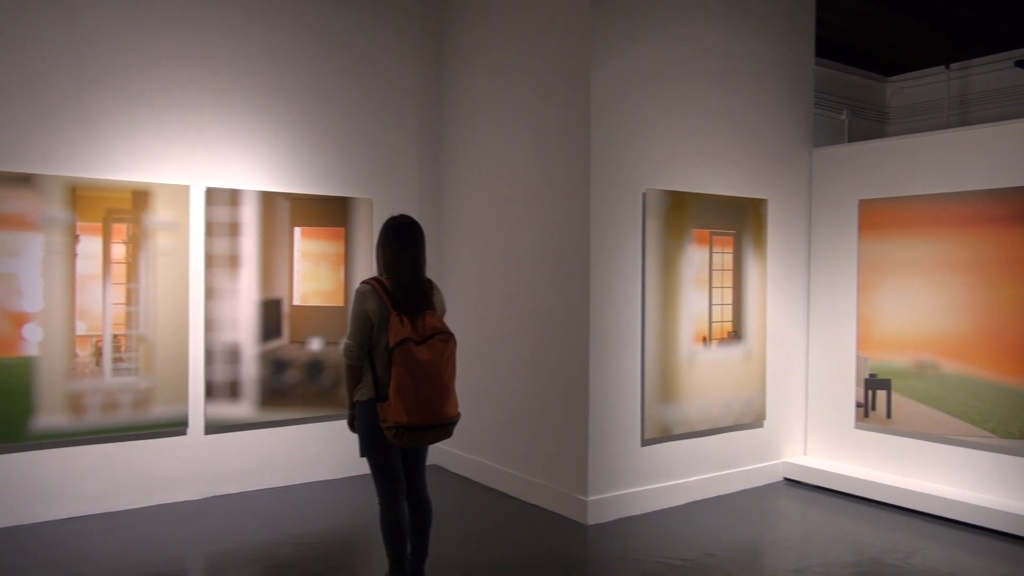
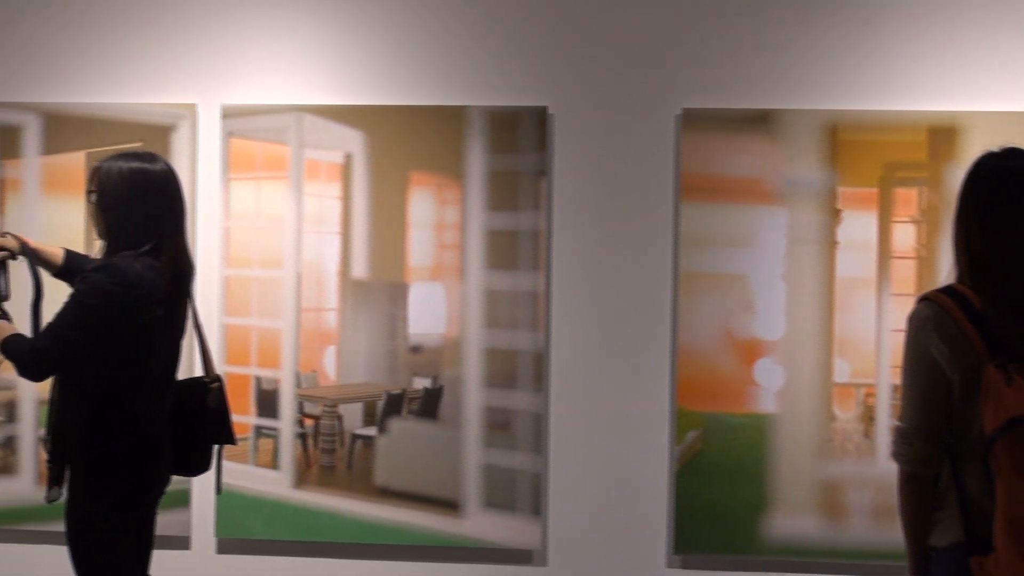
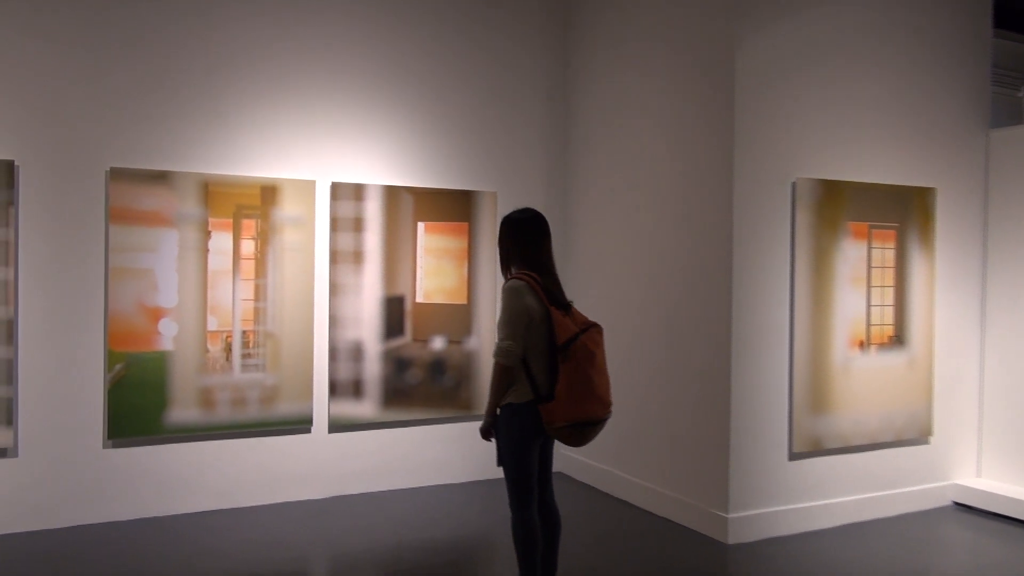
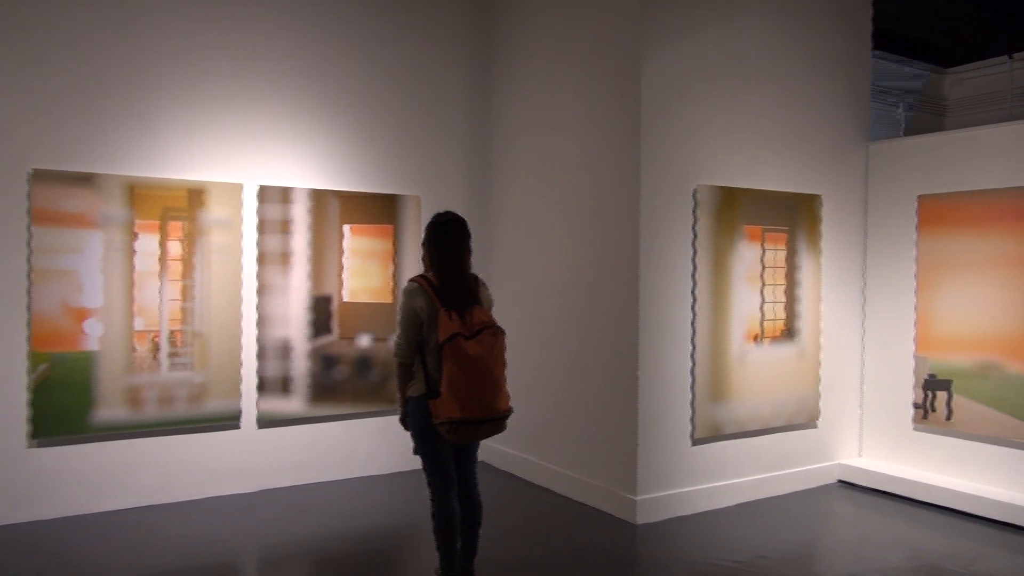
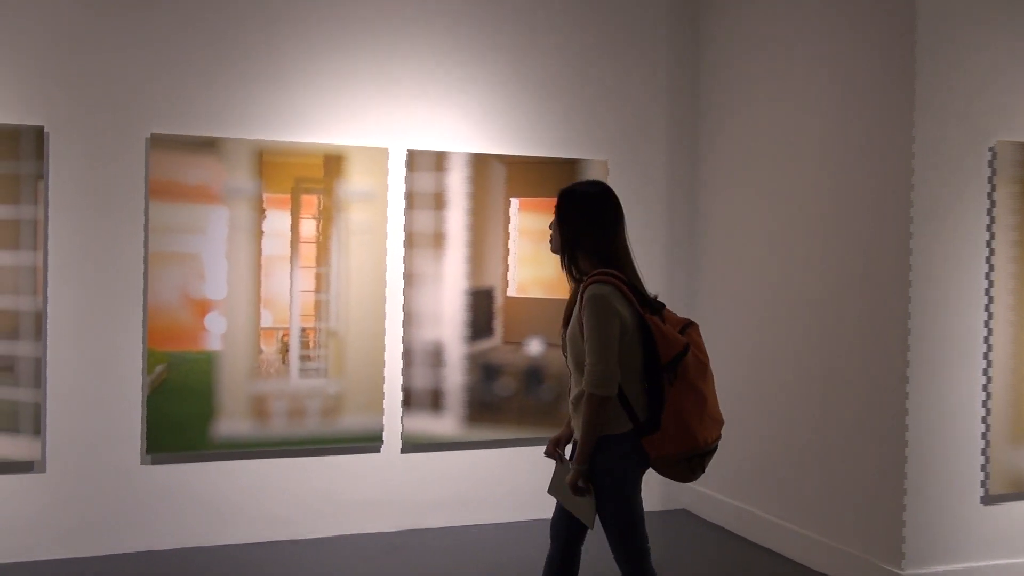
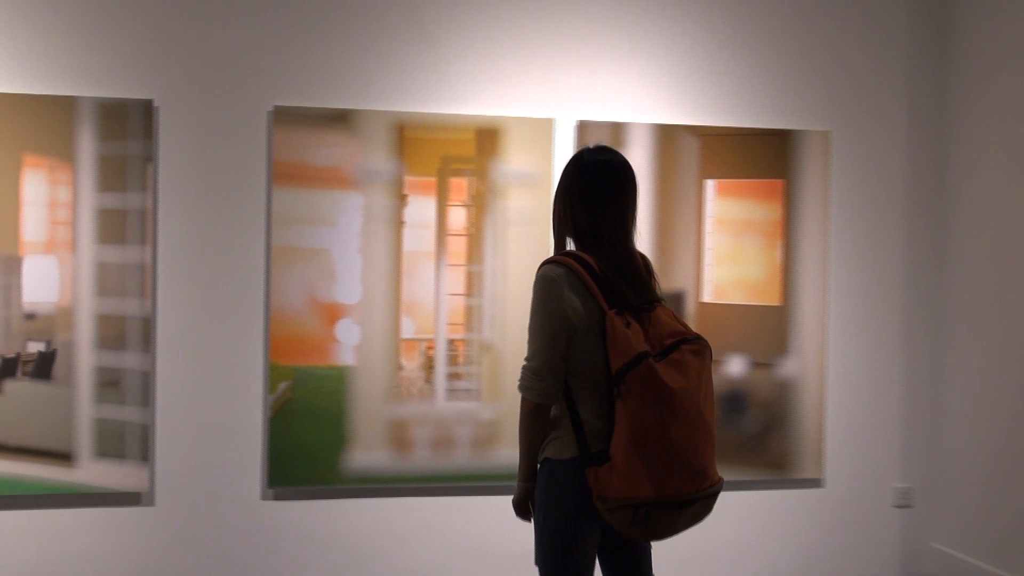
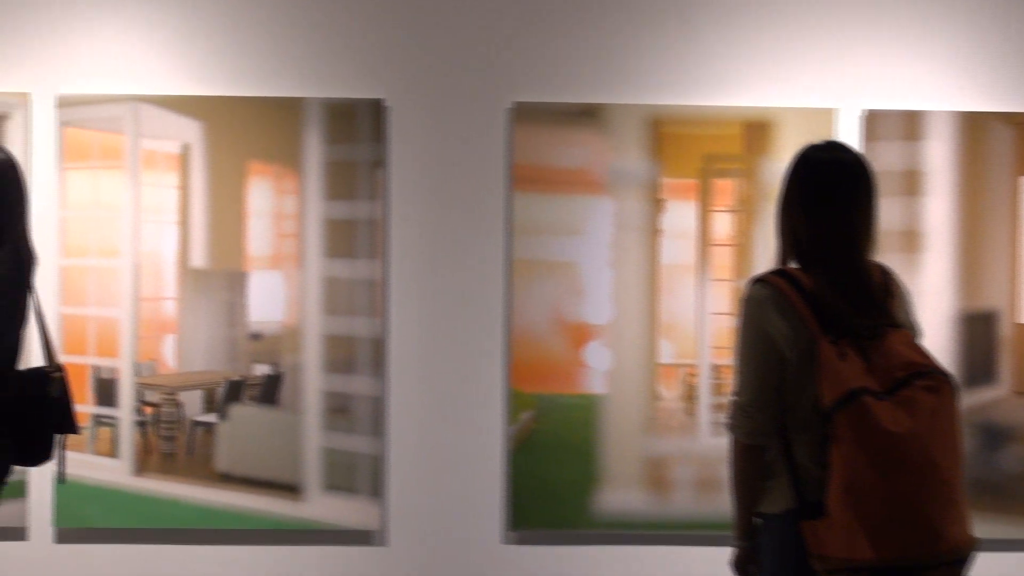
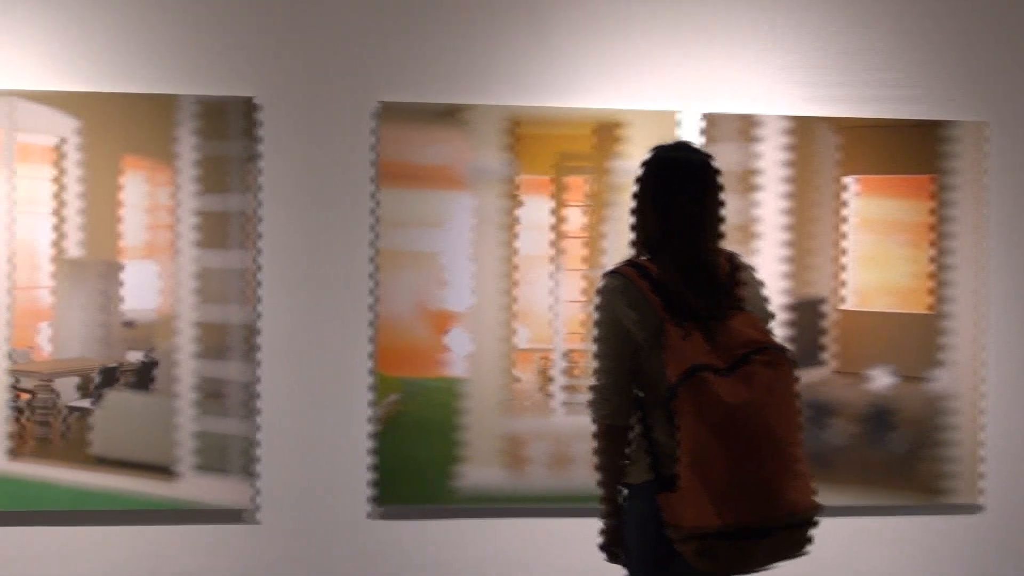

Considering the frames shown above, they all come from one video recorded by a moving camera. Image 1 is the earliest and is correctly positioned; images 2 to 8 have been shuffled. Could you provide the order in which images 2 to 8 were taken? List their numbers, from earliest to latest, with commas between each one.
4, 3, 5, 6, 8, 7, 2
